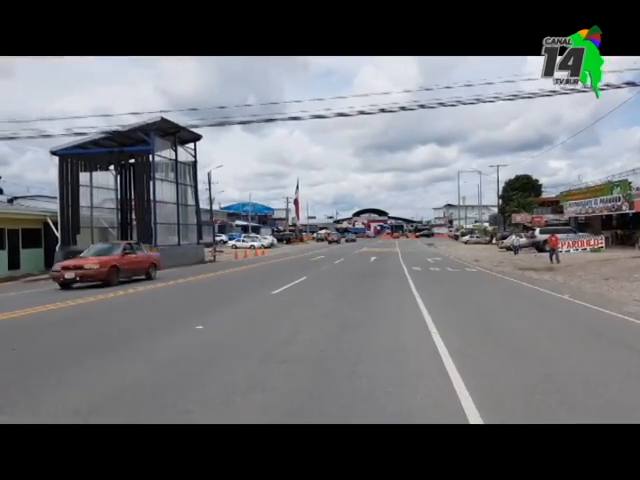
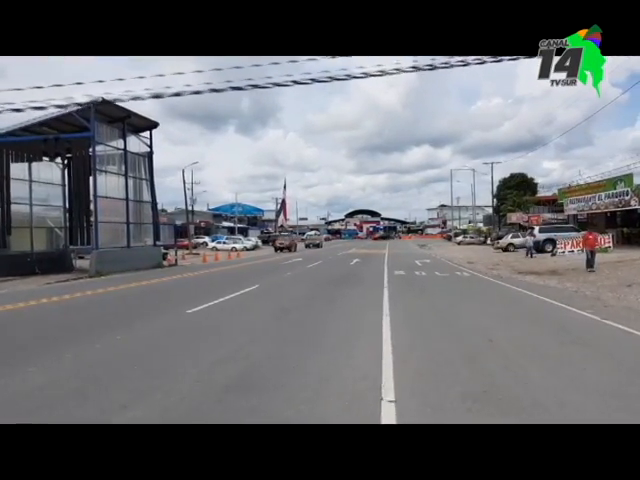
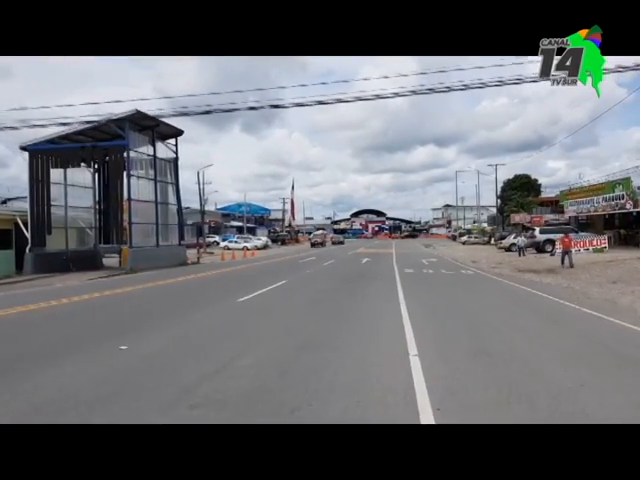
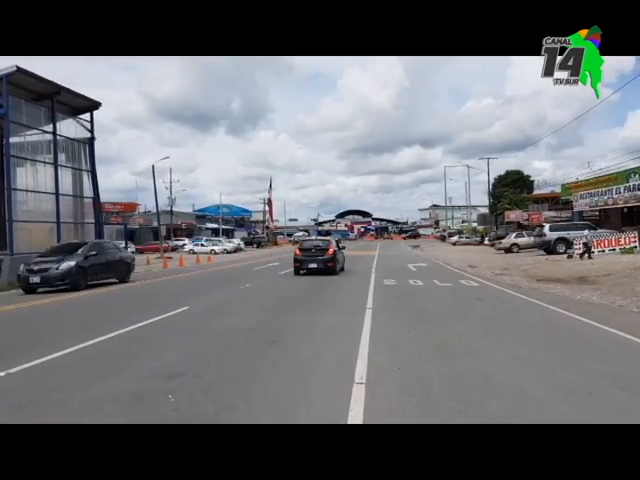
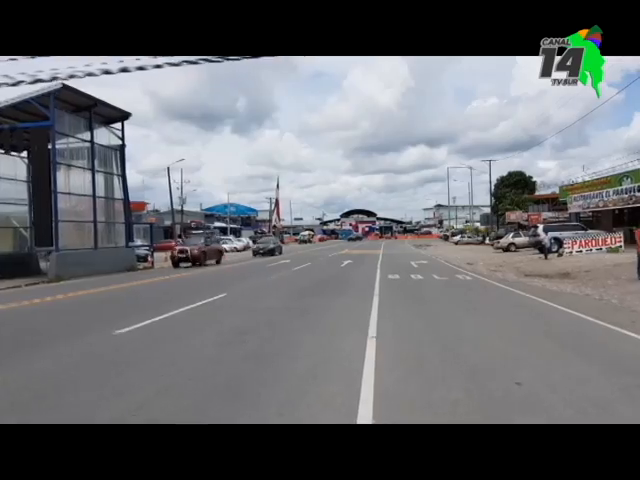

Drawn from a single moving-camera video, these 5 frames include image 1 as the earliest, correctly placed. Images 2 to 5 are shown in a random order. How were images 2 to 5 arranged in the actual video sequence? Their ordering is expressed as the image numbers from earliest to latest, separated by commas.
3, 2, 5, 4
